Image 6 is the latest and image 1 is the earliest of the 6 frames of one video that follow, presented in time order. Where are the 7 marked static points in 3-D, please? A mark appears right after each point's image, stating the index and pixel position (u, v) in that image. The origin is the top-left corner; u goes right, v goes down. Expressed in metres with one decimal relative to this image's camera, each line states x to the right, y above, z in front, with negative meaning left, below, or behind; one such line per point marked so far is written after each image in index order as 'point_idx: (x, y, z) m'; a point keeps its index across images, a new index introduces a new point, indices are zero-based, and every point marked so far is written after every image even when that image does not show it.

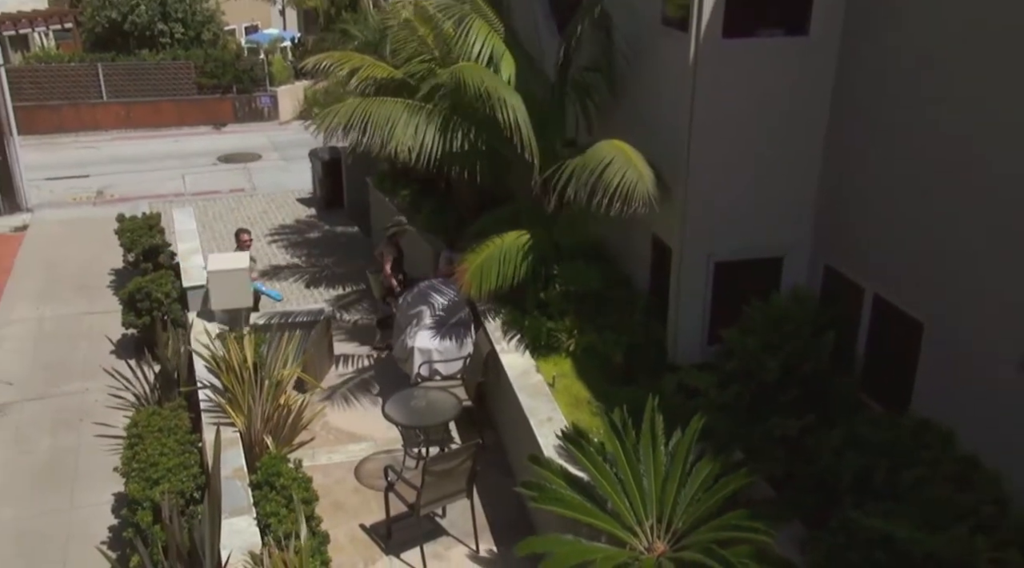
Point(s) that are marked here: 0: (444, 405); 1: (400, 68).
0: (-0.7, -1.2, +8.6) m
1: (-1.4, +2.6, +10.7) m
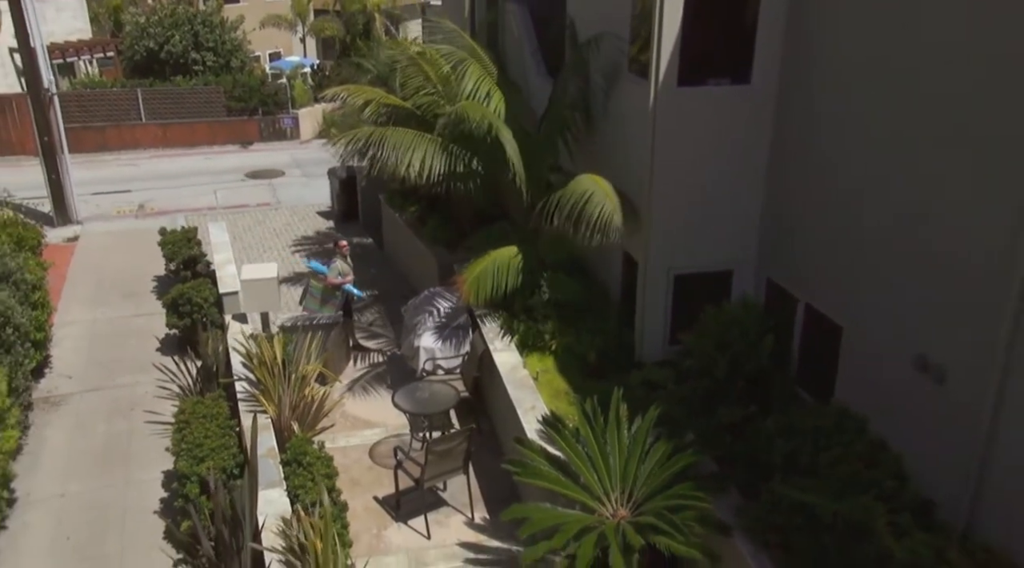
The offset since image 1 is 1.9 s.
0: (-0.8, -1.3, +10.0) m
1: (-1.4, +2.5, +12.2) m
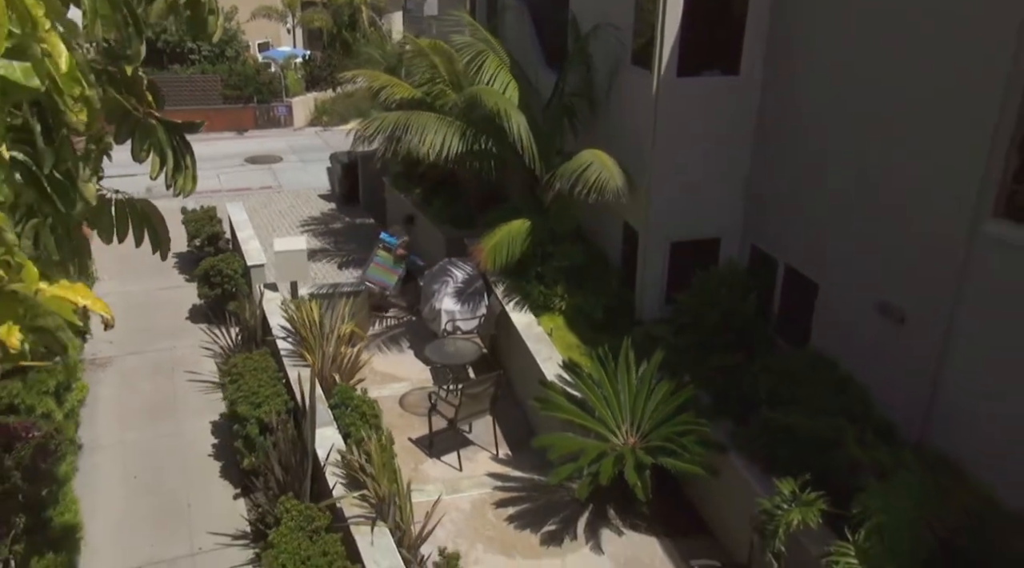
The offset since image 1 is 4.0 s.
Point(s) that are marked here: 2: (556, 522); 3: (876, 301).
0: (-0.6, -0.8, +11.3) m
1: (-1.4, +2.9, +13.4) m
2: (+0.5, -2.5, +9.4) m
3: (+3.7, -0.2, +9.1) m
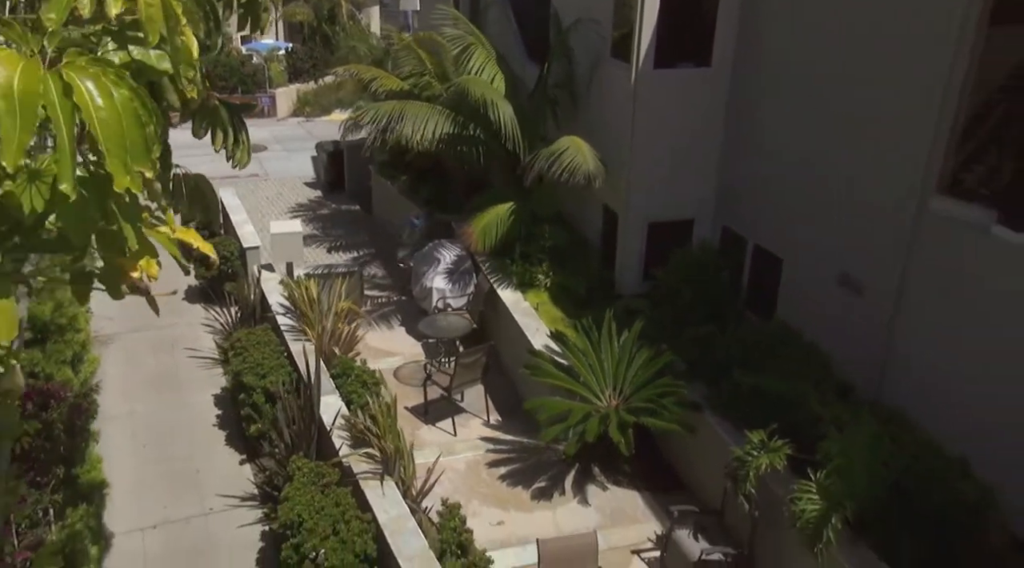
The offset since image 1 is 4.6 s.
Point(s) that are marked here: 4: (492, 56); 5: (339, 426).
0: (-0.7, -0.6, +12.1) m
1: (-1.7, +3.2, +14.1) m
2: (+0.4, -2.2, +10.1) m
3: (+3.6, +0.1, +10.1) m
4: (-0.3, +3.3, +12.9) m
5: (-1.9, -1.6, +10.0) m
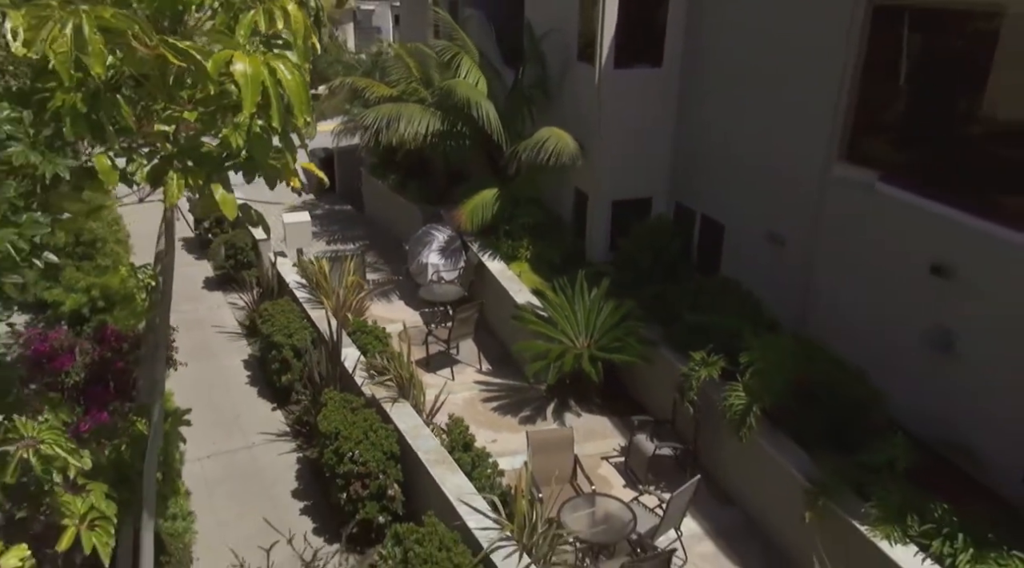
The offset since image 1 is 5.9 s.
0: (-1.0, -0.1, +14.3) m
1: (-2.1, +3.6, +16.3) m
2: (+0.2, -1.7, +12.4) m
3: (+3.4, +0.7, +12.4) m
4: (-0.7, +3.8, +15.2) m
5: (-2.1, -1.1, +12.1) m
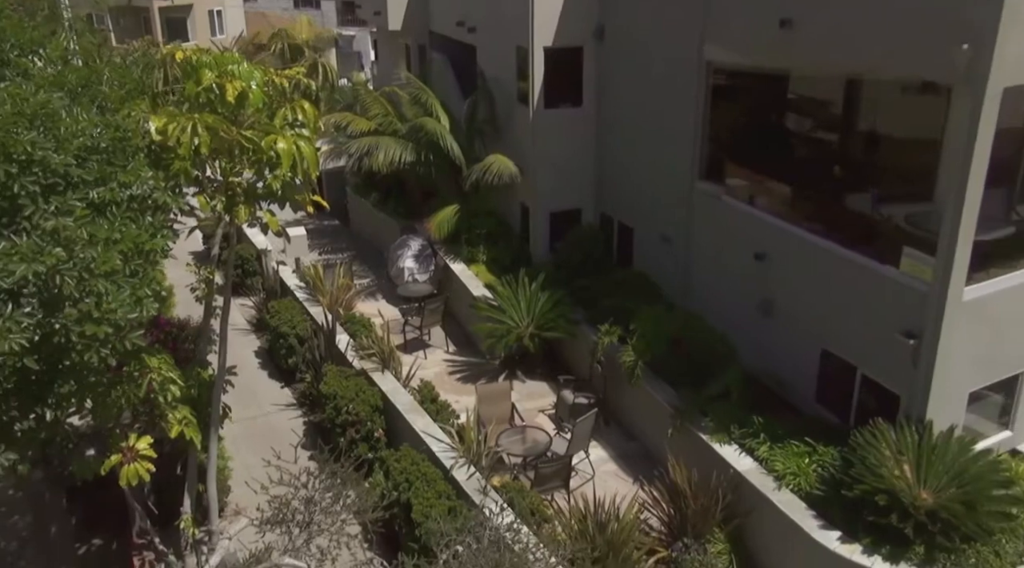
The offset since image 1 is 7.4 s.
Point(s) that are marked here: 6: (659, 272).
0: (-1.8, -0.1, +17.6) m
1: (-3.0, +3.6, +19.7) m
2: (-0.5, -1.7, +15.7) m
3: (+2.7, +0.9, +15.8) m
4: (-1.6, +3.8, +18.6) m
5: (-2.8, -1.1, +15.4) m
6: (+2.7, +0.2, +16.0) m
